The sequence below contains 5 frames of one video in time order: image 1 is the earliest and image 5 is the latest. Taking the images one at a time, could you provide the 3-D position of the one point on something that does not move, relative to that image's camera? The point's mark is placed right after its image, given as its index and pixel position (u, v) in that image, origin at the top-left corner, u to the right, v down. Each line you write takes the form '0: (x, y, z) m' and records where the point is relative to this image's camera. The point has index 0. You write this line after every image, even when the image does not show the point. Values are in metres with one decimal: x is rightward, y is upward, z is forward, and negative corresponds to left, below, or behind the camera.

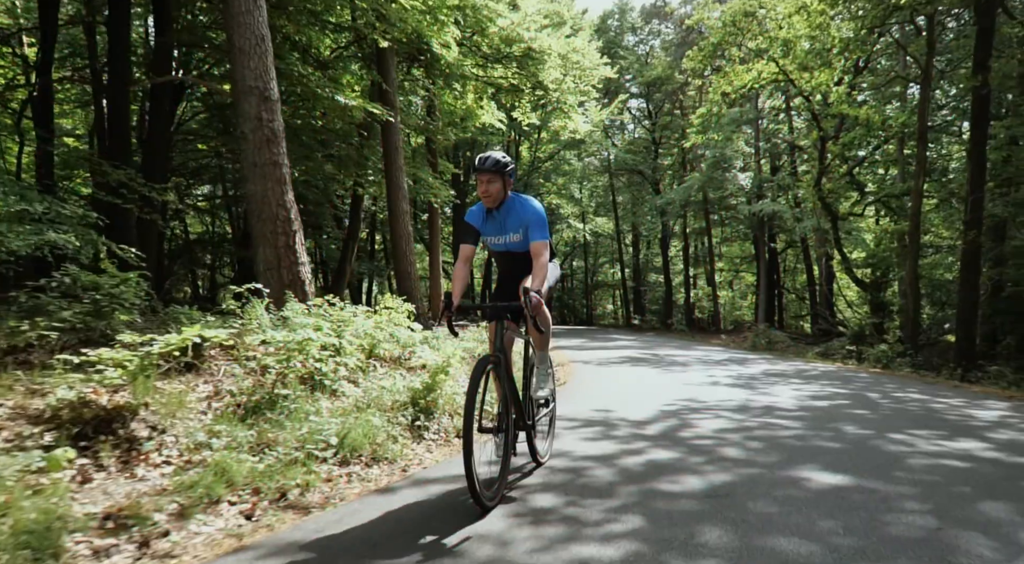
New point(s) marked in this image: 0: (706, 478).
0: (+1.1, -1.1, +3.7) m
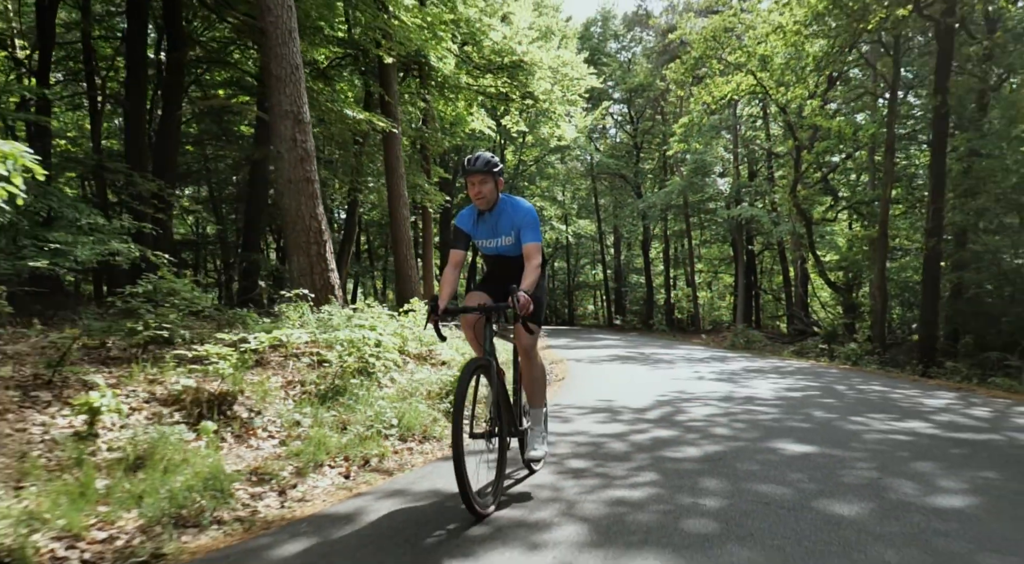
0: (+1.3, -1.2, +4.7) m
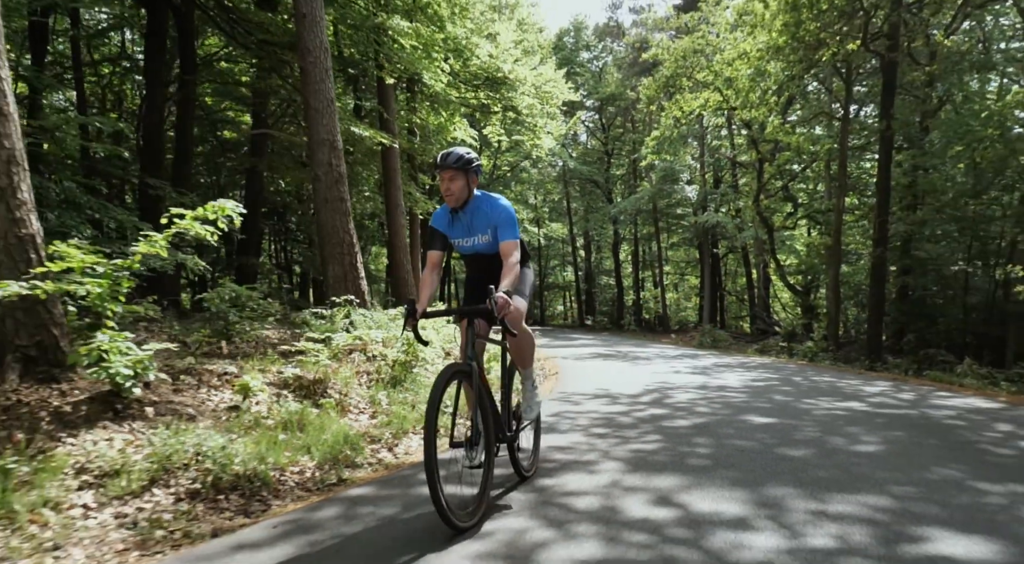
0: (+1.6, -1.2, +6.1) m
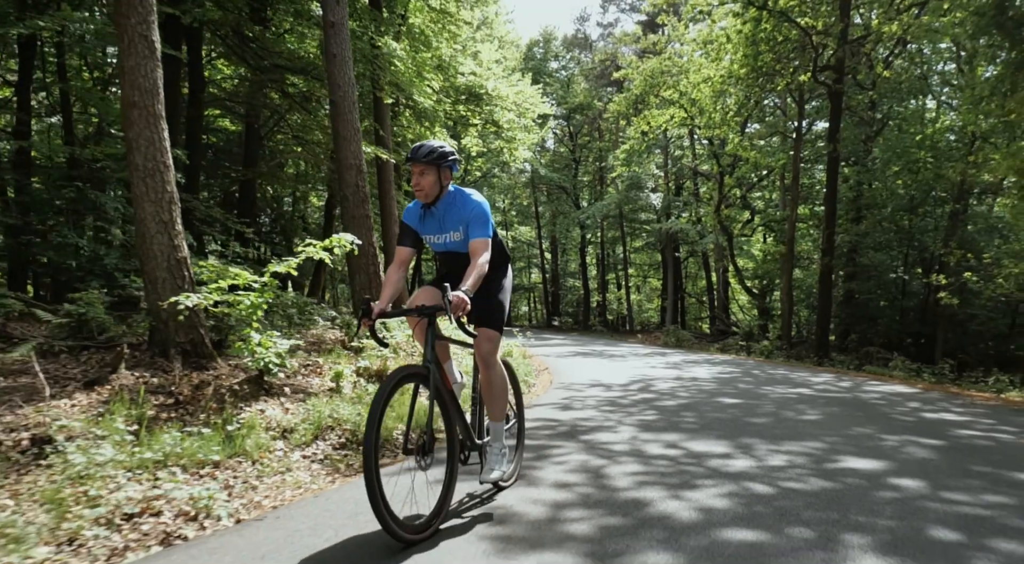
0: (+1.8, -1.4, +7.7) m
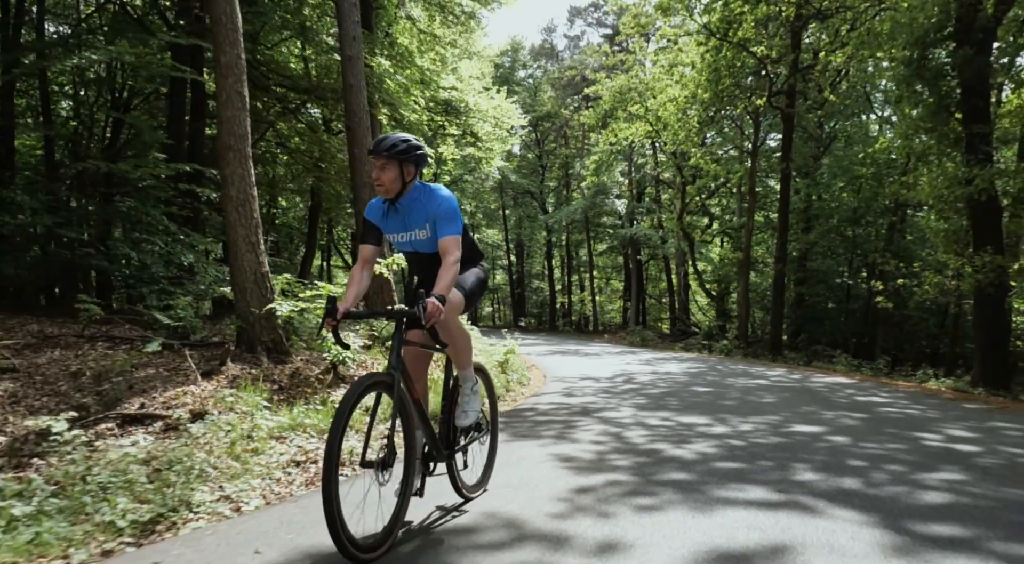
0: (+2.0, -1.5, +9.3) m
